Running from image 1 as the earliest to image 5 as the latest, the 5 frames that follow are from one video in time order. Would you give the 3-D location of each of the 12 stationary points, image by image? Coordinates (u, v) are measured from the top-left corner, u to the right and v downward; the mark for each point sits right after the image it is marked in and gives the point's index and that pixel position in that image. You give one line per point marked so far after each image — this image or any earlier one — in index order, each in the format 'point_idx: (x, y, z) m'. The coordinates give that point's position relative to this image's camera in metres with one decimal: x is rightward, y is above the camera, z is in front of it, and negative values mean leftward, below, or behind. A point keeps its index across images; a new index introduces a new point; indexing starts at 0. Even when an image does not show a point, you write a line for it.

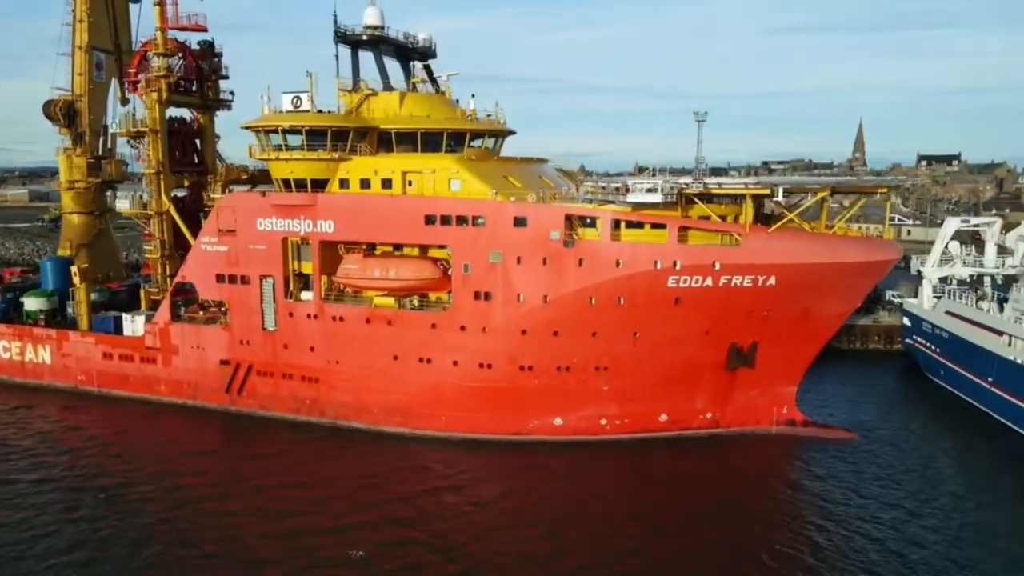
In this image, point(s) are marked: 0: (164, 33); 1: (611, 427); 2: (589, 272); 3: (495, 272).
0: (-7.2, +5.3, +18.7) m
1: (+1.6, -2.2, +14.5) m
2: (+1.1, +0.2, +13.4) m
3: (-0.3, +0.2, +13.9) m
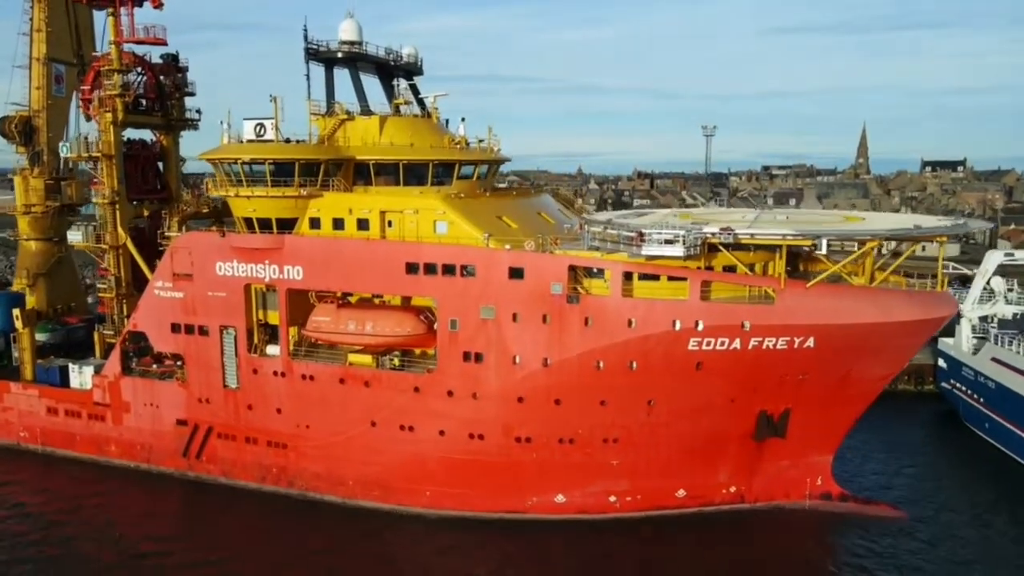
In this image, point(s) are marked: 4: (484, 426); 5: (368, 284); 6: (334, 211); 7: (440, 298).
0: (-7.3, +4.5, +16.7) m
1: (+1.5, -3.0, +12.6) m
2: (+1.1, -0.6, +11.5) m
3: (-0.3, -0.6, +12.0) m
4: (-0.4, -1.9, +12.2) m
5: (-2.0, +0.1, +12.6) m
6: (-2.6, +1.1, +13.0) m
7: (-1.0, -0.1, +12.2) m
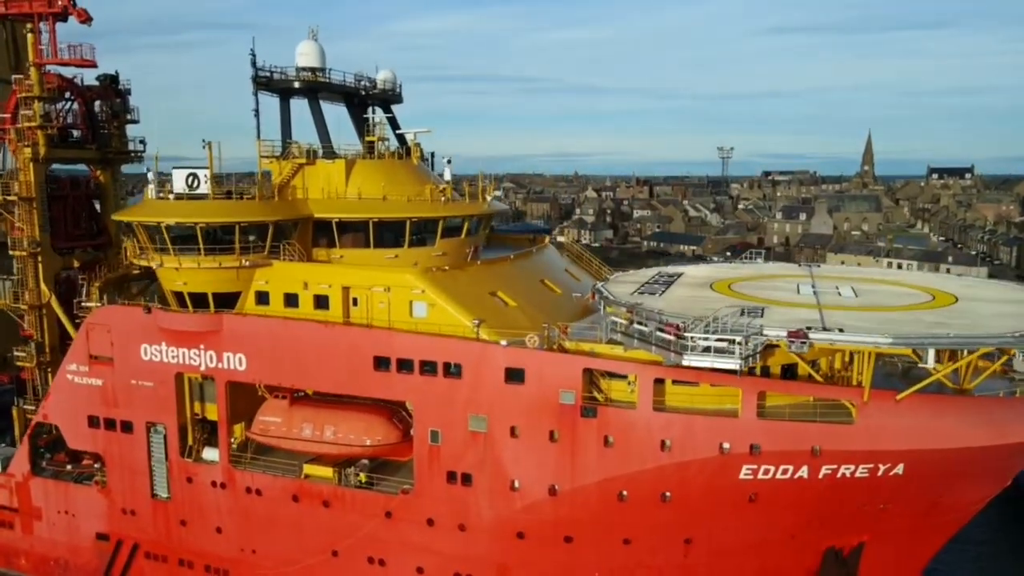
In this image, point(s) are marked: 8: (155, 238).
0: (-7.3, +3.4, +14.0) m
1: (+1.5, -4.1, +10.0) m
2: (+1.0, -1.6, +8.8) m
3: (-0.4, -1.6, +9.3) m
4: (-0.4, -2.9, +9.6) m
5: (-2.0, -1.0, +9.9) m
6: (-2.6, +0.1, +10.3) m
7: (-1.0, -1.2, +9.5) m
8: (-4.2, +0.6, +10.7) m
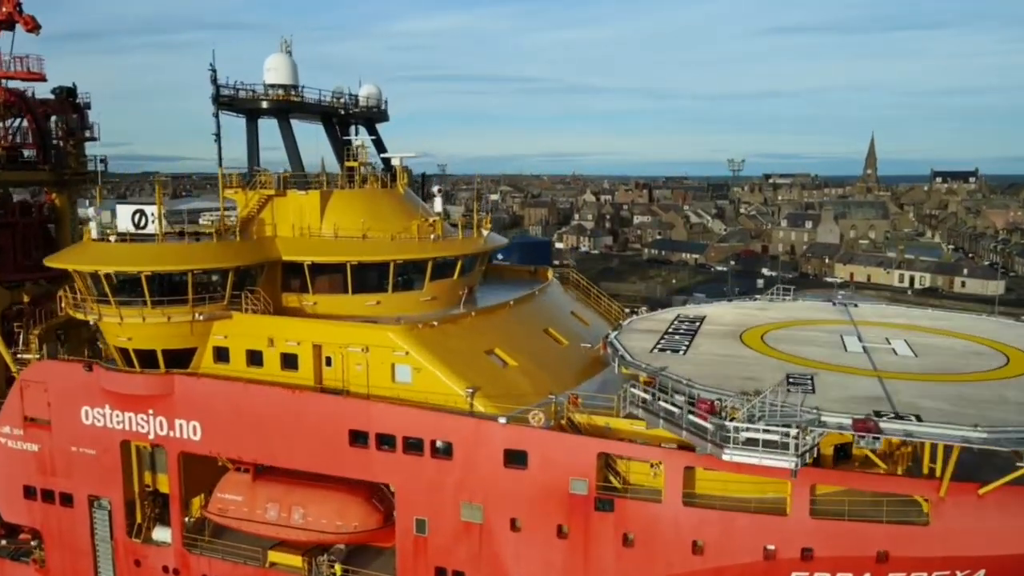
0: (-7.3, +2.9, +12.5) m
1: (+1.5, -4.6, +8.5) m
2: (+1.1, -2.2, +7.4) m
3: (-0.4, -2.2, +7.8) m
4: (-0.4, -3.5, +8.1) m
5: (-2.0, -1.6, +8.4) m
6: (-2.6, -0.5, +8.9) m
7: (-1.0, -1.7, +8.1) m
8: (-4.2, +0.1, +9.2) m
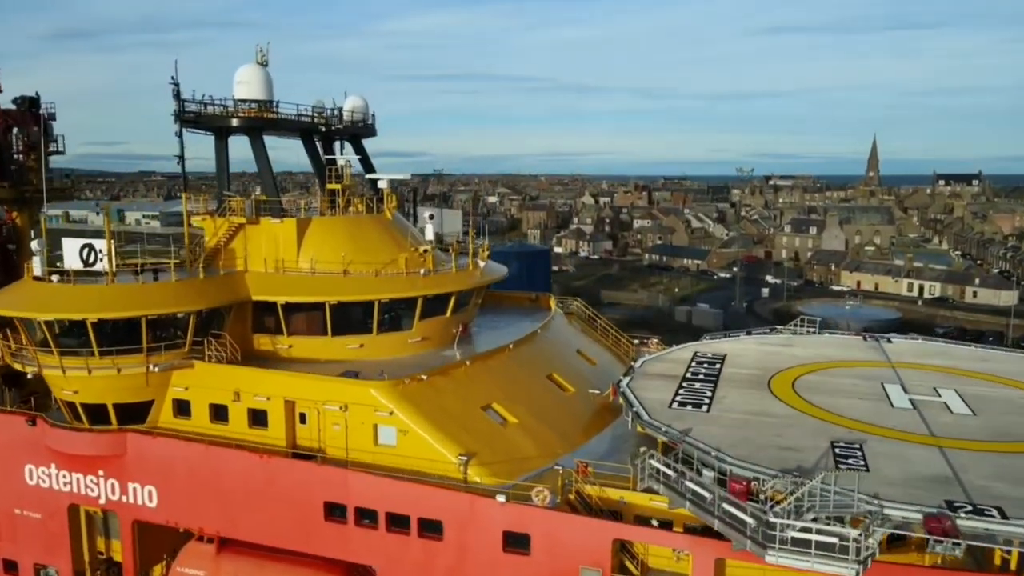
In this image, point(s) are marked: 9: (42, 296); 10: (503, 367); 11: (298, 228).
0: (-7.4, +2.5, +11.4) m
1: (+1.5, -5.0, +7.4) m
2: (+1.1, -2.6, +6.3) m
3: (-0.4, -2.6, +6.8) m
4: (-0.4, -3.9, +7.0) m
5: (-2.0, -2.0, +7.4) m
6: (-2.6, -0.9, +7.8) m
7: (-1.0, -2.1, +7.0) m
8: (-4.2, -0.3, +8.1) m
9: (-4.0, 0.0, +7.9) m
10: (-0.1, -0.7, +8.5) m
11: (-2.1, +0.6, +8.8) m
